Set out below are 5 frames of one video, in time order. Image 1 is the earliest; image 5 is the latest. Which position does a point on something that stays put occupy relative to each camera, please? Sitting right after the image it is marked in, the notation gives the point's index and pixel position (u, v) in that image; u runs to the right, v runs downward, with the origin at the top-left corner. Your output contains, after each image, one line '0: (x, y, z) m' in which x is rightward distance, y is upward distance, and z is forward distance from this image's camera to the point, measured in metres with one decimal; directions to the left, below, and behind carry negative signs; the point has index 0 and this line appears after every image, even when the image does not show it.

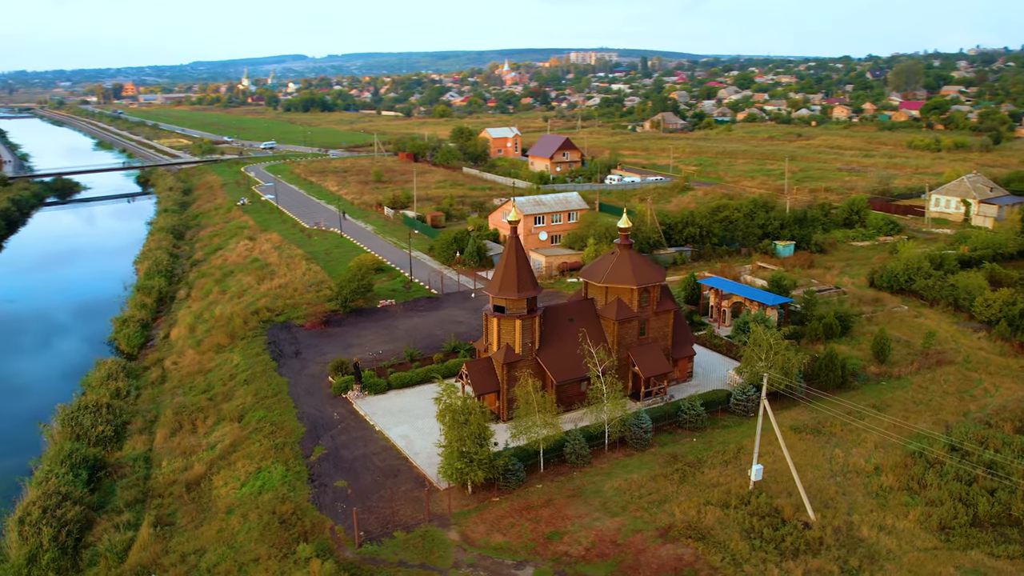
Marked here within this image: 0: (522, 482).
0: (+0.2, -4.3, +18.2) m
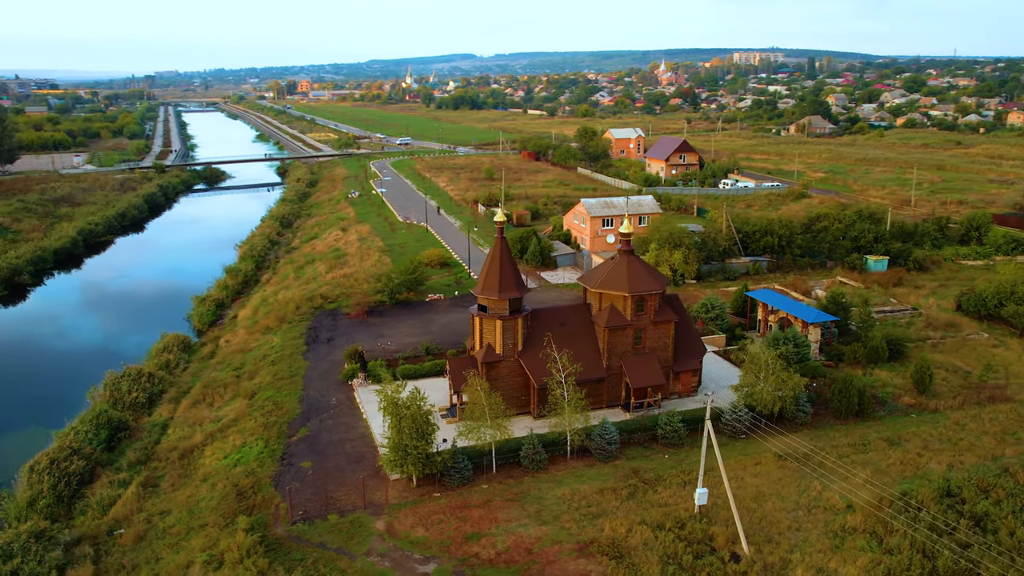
0: (-1.0, -4.3, +18.3) m
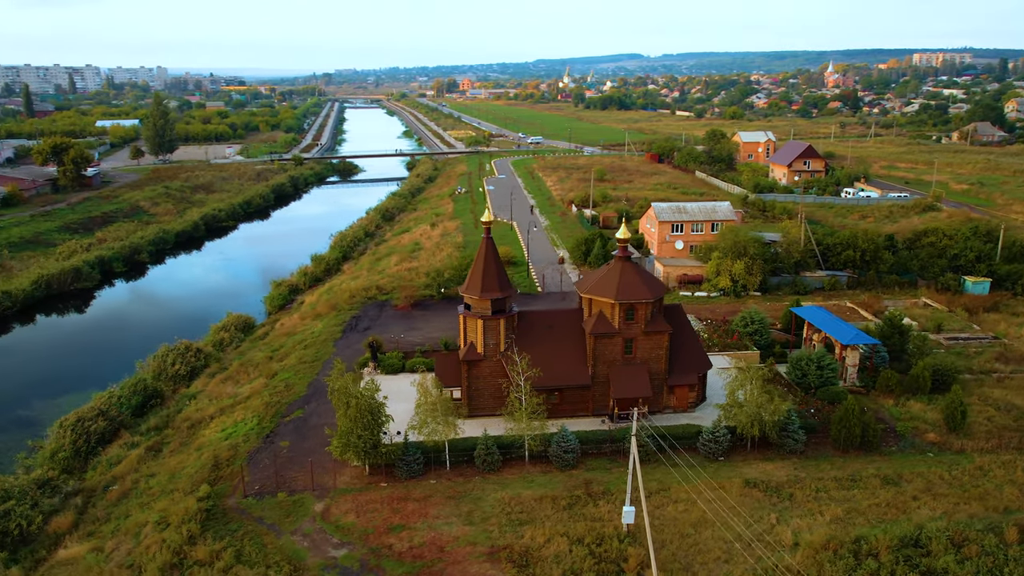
0: (-2.2, -4.2, +18.6) m
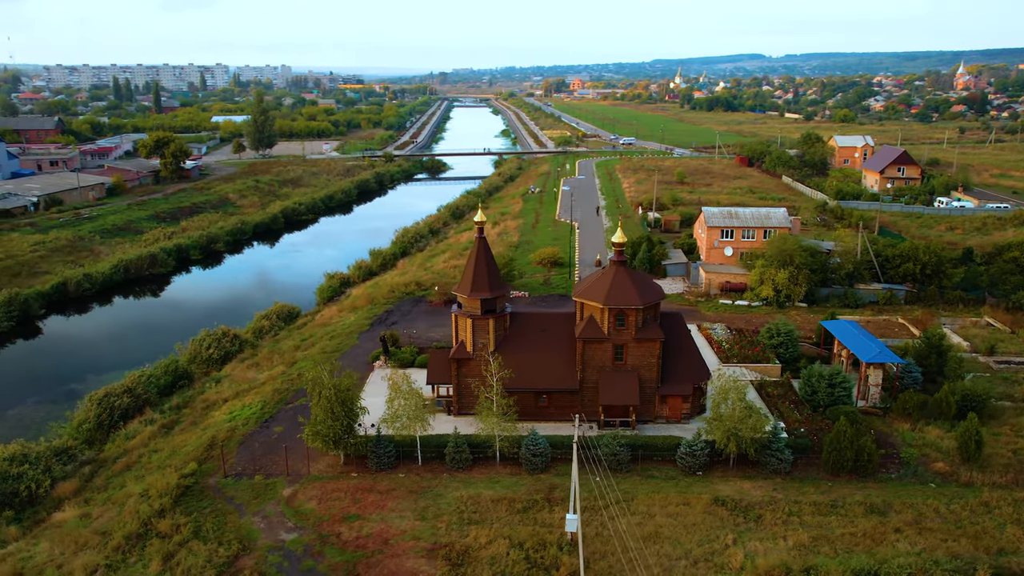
0: (-2.9, -4.1, +18.9) m
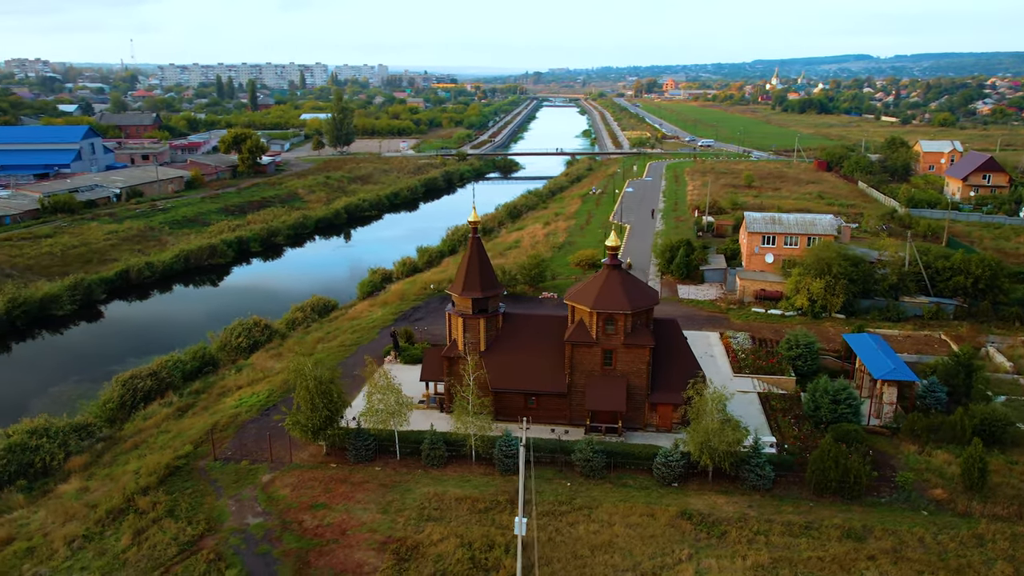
0: (-3.5, -4.0, +19.3) m
